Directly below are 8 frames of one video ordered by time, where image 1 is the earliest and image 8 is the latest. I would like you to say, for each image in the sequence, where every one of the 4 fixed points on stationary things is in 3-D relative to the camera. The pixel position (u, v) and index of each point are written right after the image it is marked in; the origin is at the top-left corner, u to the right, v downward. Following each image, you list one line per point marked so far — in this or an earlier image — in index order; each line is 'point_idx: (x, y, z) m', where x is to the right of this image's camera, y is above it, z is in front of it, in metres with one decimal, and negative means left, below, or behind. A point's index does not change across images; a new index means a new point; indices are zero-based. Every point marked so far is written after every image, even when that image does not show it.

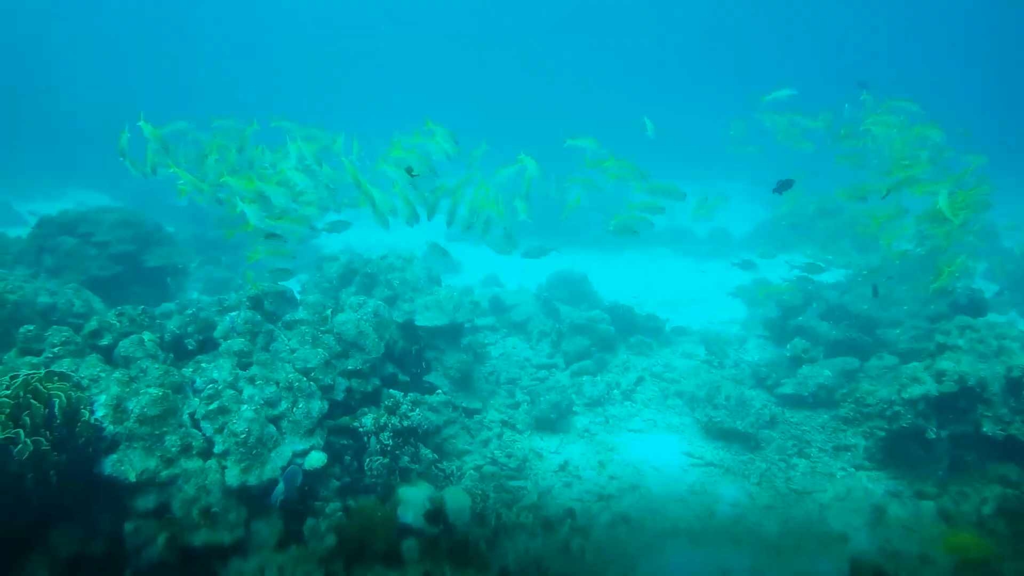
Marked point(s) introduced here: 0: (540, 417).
0: (+0.3, -1.4, +7.9) m
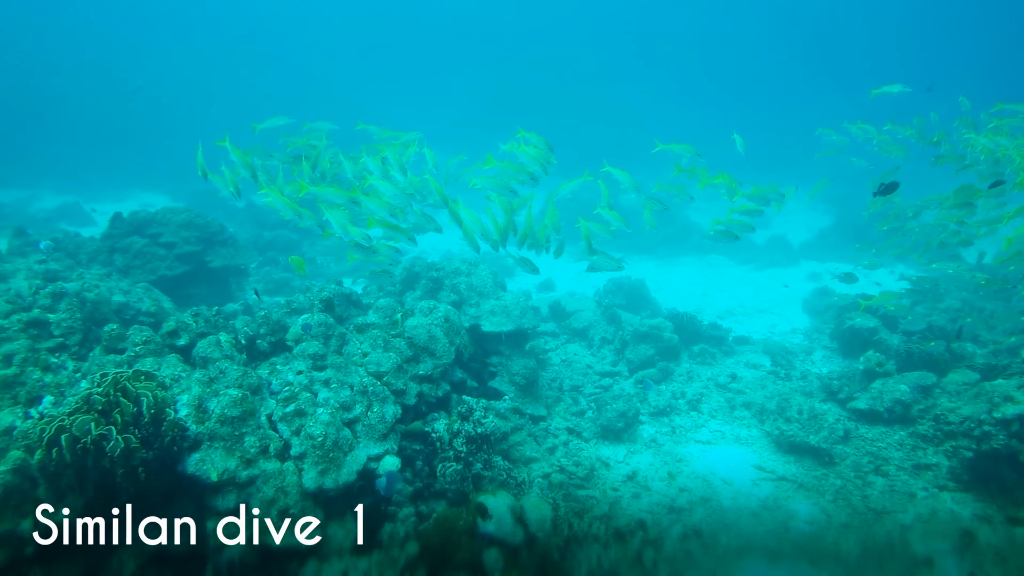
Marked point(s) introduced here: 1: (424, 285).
0: (+1.0, -1.5, +7.8) m
1: (-1.0, 0.0, +8.5) m
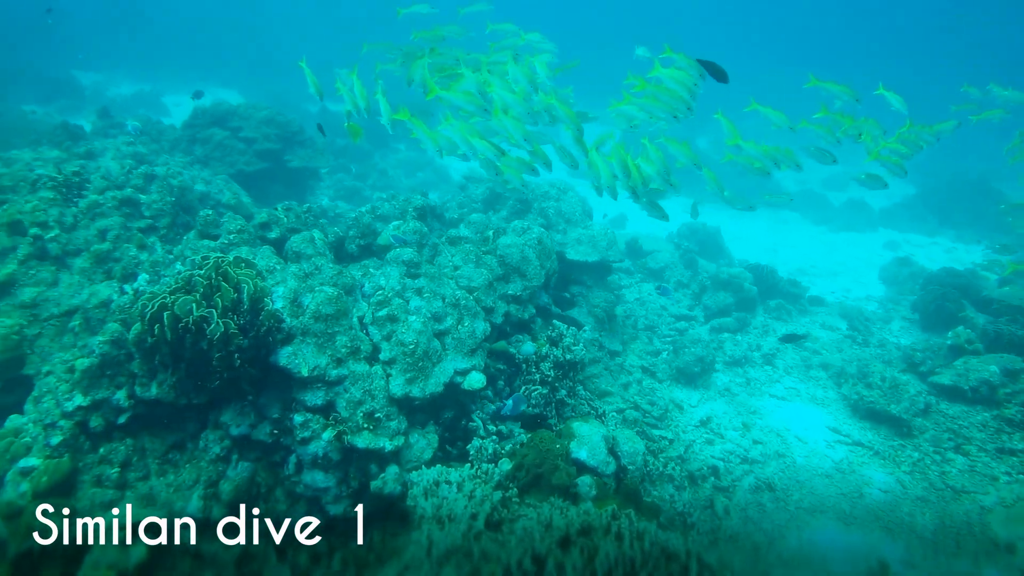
0: (+1.8, -0.8, +7.6) m
1: (0.0, +1.0, +8.3) m
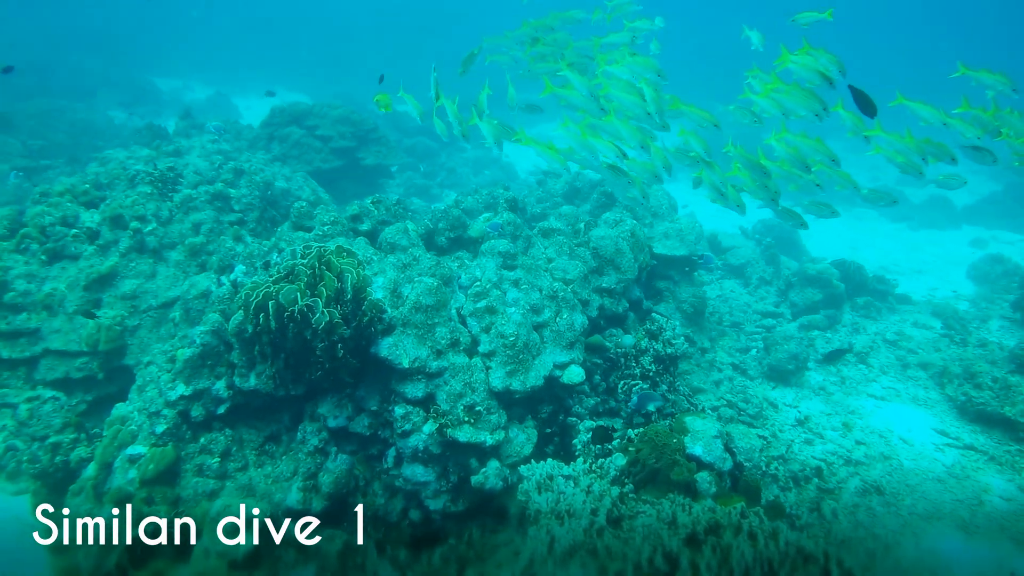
0: (+2.7, -0.8, +7.3) m
1: (+0.9, +1.0, +8.1) m
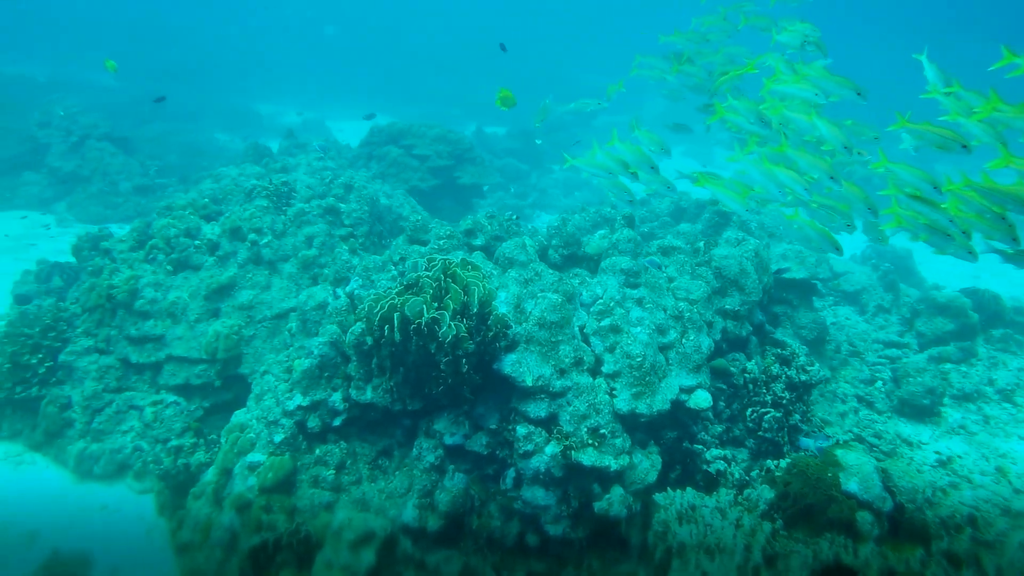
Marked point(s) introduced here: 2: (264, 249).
0: (+3.7, -1.1, +6.8) m
1: (+2.1, +0.8, +7.9) m
2: (-2.5, +0.4, +7.3) m
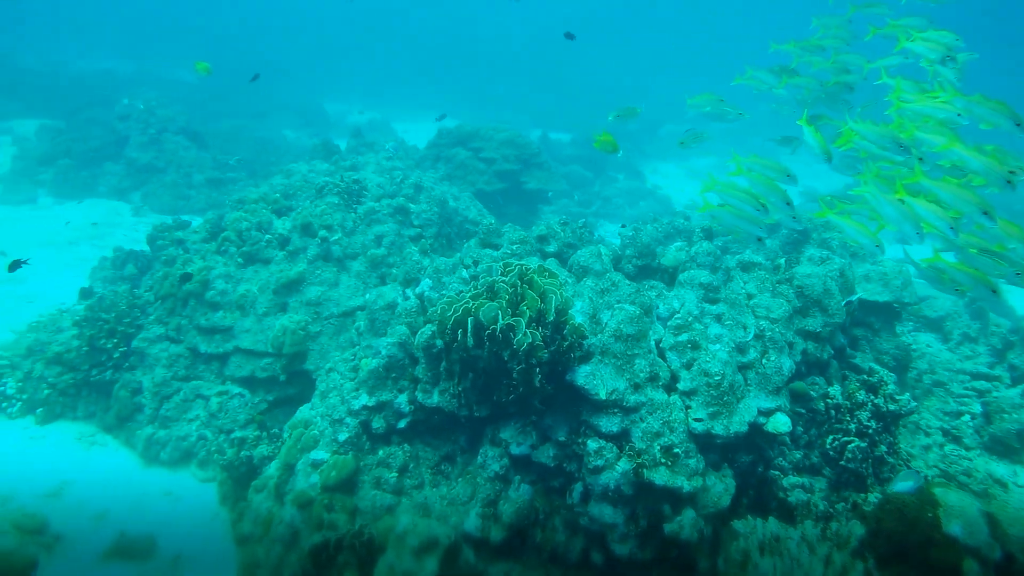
0: (+4.3, -1.3, +6.4) m
1: (+2.8, +0.6, +7.6) m
2: (-1.8, +0.4, +7.3) m
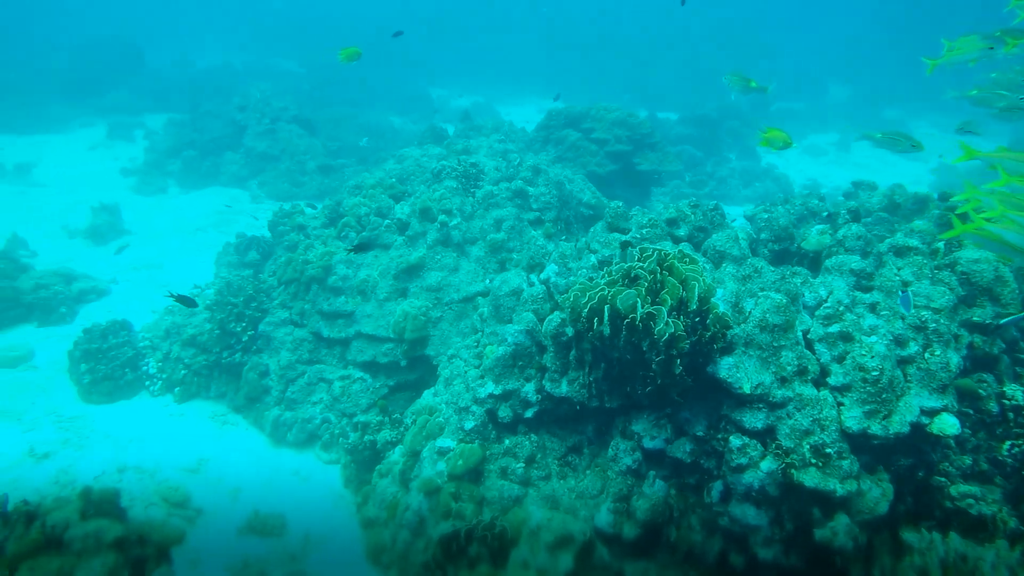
0: (+5.4, -1.2, +5.6) m
1: (+4.1, +0.7, +6.9) m
2: (-0.6, +0.6, +7.2) m
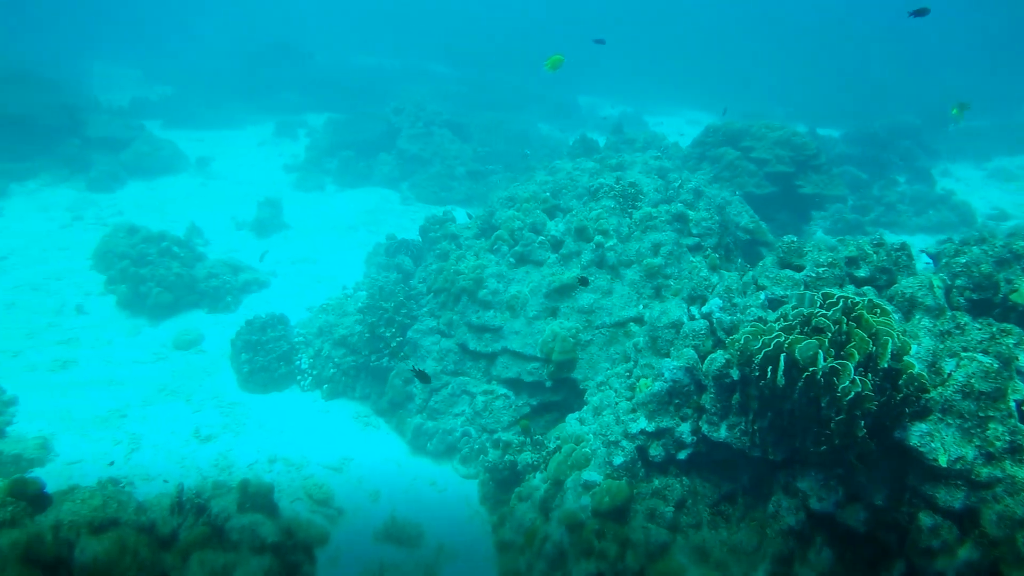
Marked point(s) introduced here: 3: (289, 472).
0: (+6.4, -1.9, +4.4) m
1: (+5.5, +0.1, +5.9) m
2: (+0.9, +0.4, +7.0) m
3: (-2.0, -1.6, +6.4) m
